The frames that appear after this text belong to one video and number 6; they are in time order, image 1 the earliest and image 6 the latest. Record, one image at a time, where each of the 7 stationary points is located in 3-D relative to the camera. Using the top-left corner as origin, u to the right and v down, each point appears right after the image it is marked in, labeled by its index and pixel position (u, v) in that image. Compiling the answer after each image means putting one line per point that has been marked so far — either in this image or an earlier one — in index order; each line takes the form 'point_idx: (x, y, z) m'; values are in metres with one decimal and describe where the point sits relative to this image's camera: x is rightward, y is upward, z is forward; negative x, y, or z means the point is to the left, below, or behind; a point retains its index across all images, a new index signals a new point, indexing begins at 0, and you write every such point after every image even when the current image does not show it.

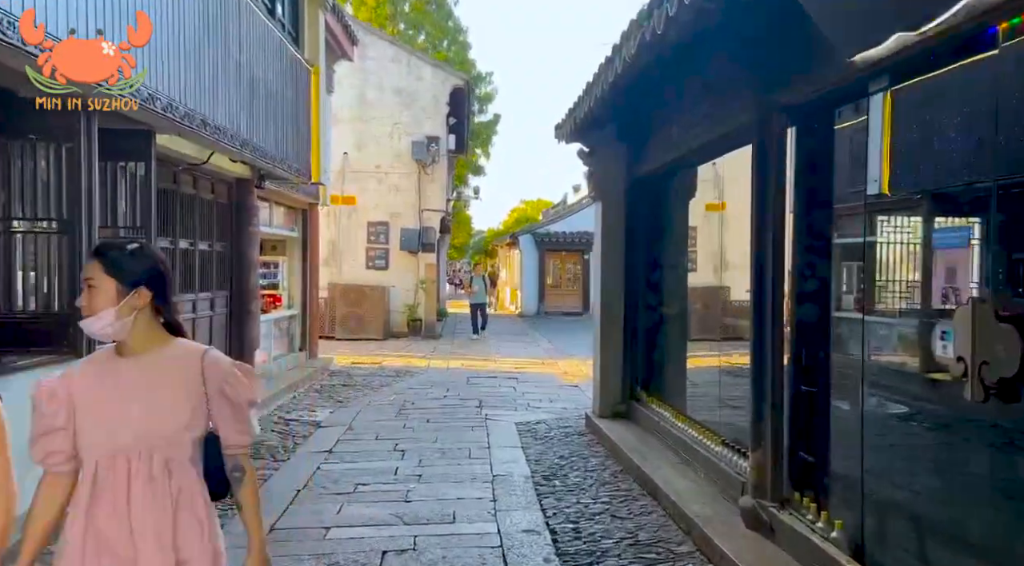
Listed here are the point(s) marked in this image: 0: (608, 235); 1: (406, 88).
0: (+0.9, +0.4, +7.5) m
1: (-2.2, +4.0, +17.2) m
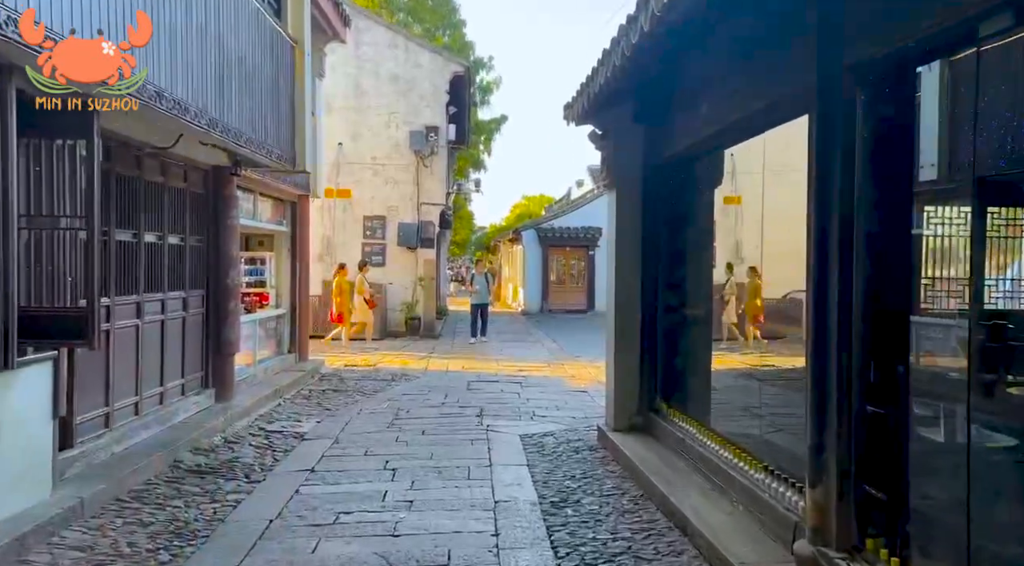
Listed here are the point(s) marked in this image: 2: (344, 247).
0: (+0.9, +0.4, +6.7) m
1: (-2.1, +4.1, +16.5) m
2: (-3.2, +0.7, +16.3) m
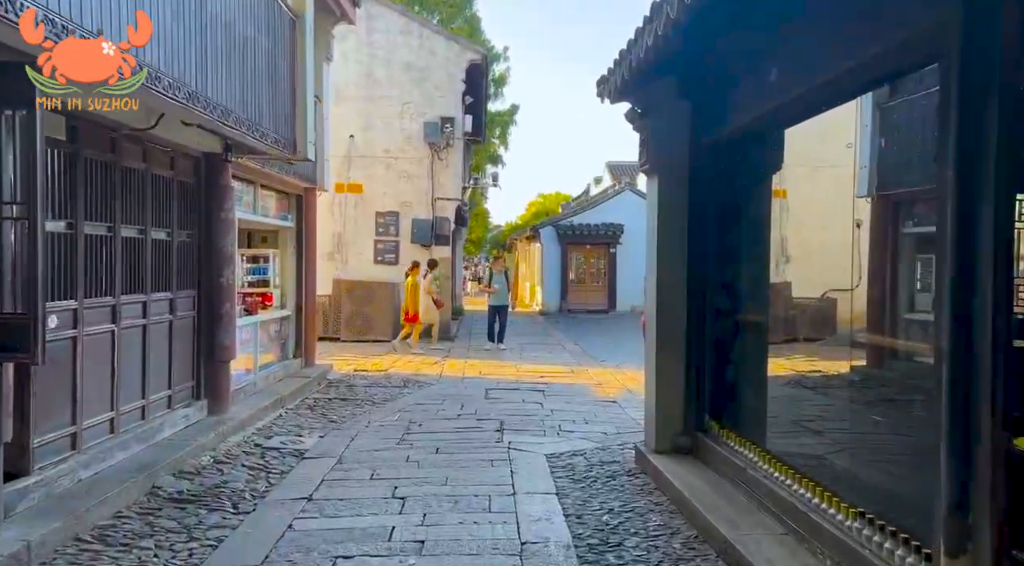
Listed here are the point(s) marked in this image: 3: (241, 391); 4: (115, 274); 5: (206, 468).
0: (+1.1, +0.4, +5.9) m
1: (-1.8, +4.1, +15.7) m
2: (-2.9, +0.7, +15.5) m
3: (-2.6, -1.1, +8.2) m
4: (-2.7, +0.1, +5.7) m
5: (-2.2, -1.3, +5.9) m
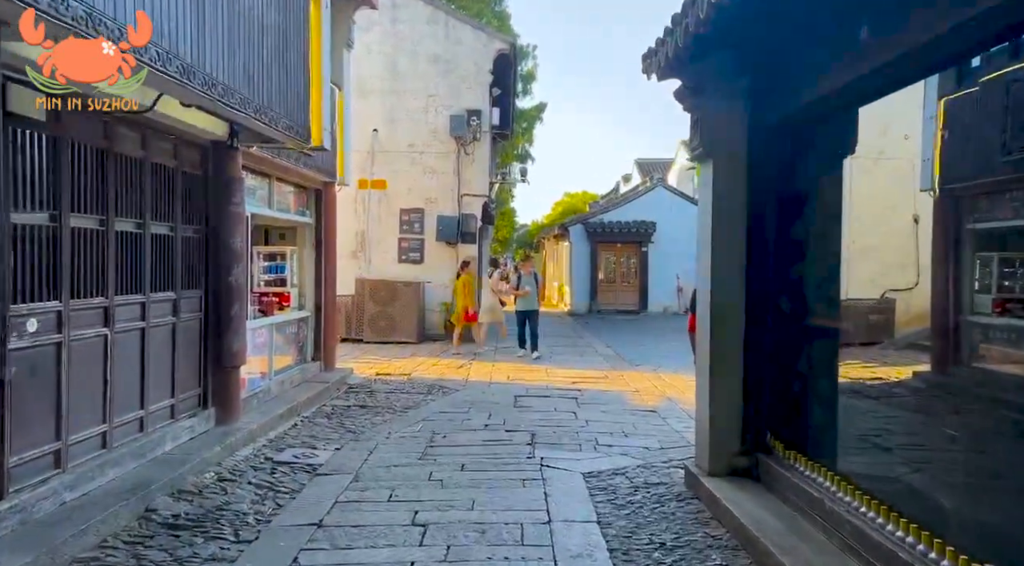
0: (+1.3, +0.4, +5.2) m
1: (-1.2, +4.1, +15.1) m
2: (-2.3, +0.7, +15.0) m
3: (-2.3, -1.0, +7.6) m
4: (-2.5, +0.1, +5.1) m
5: (-1.9, -1.3, +5.4) m
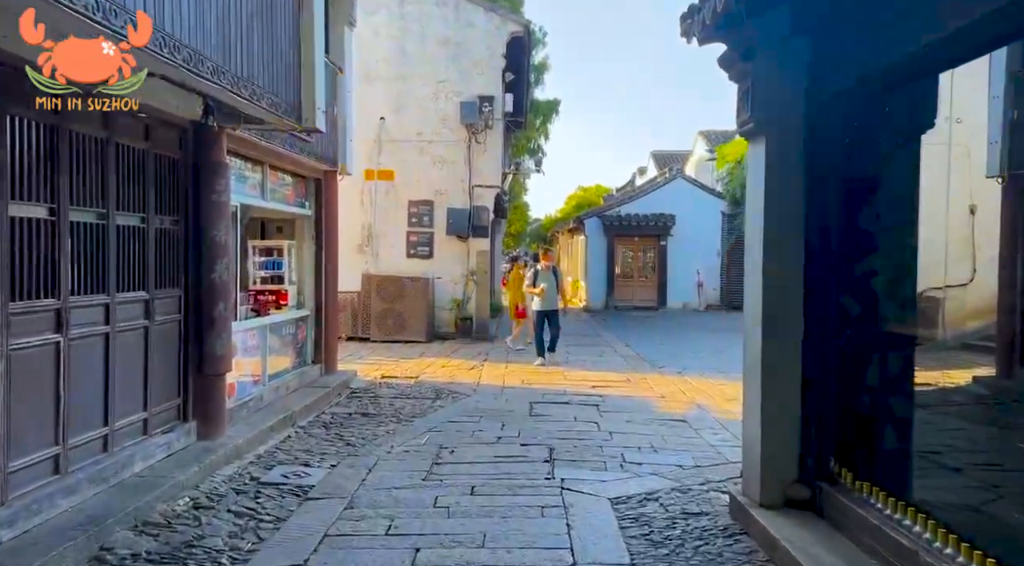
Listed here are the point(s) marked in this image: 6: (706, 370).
0: (+1.4, +0.4, +4.4) m
1: (-1.0, +4.2, +14.4) m
2: (-2.1, +0.8, +14.3) m
3: (-2.2, -1.0, +6.9) m
4: (-2.4, +0.1, +4.4) m
5: (-1.8, -1.3, +4.7) m
6: (+2.6, -1.1, +11.0) m
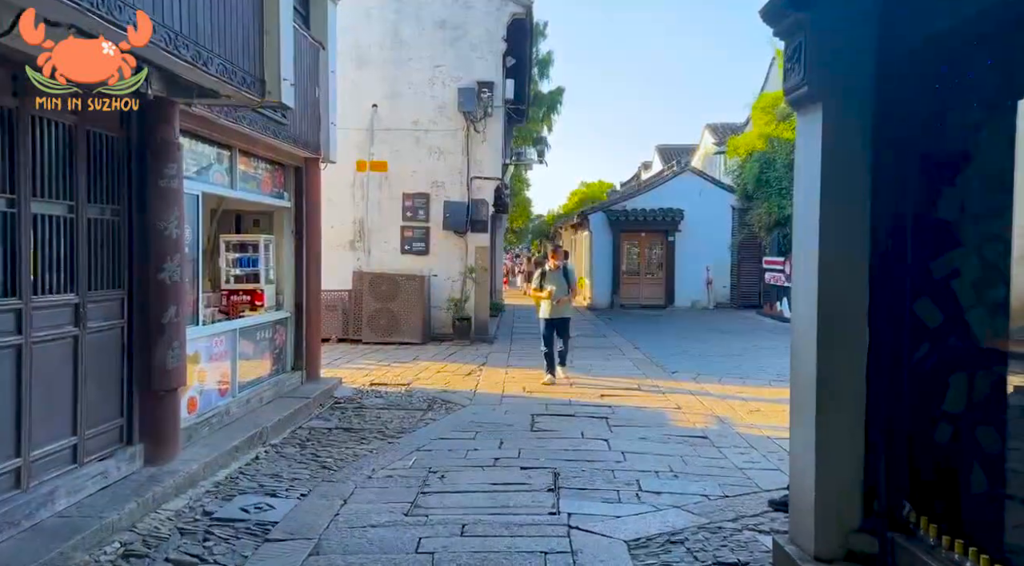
0: (+1.4, +0.4, +3.6) m
1: (-1.0, +4.2, +13.5) m
2: (-2.1, +0.8, +13.4) m
3: (-2.2, -1.0, +6.1) m
4: (-2.4, +0.1, +3.6) m
5: (-1.9, -1.3, +3.8) m
6: (+2.6, -1.1, +10.2) m
